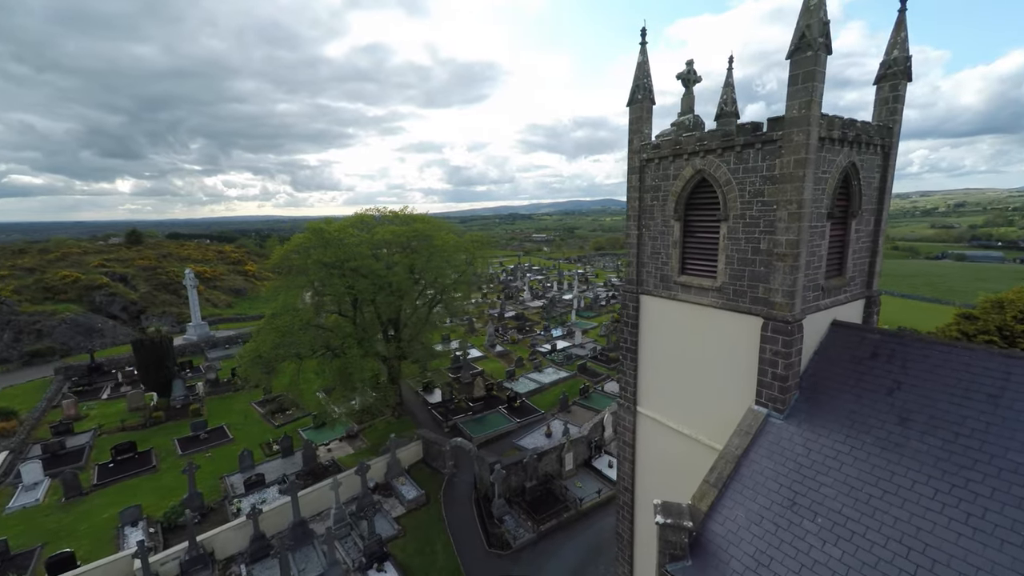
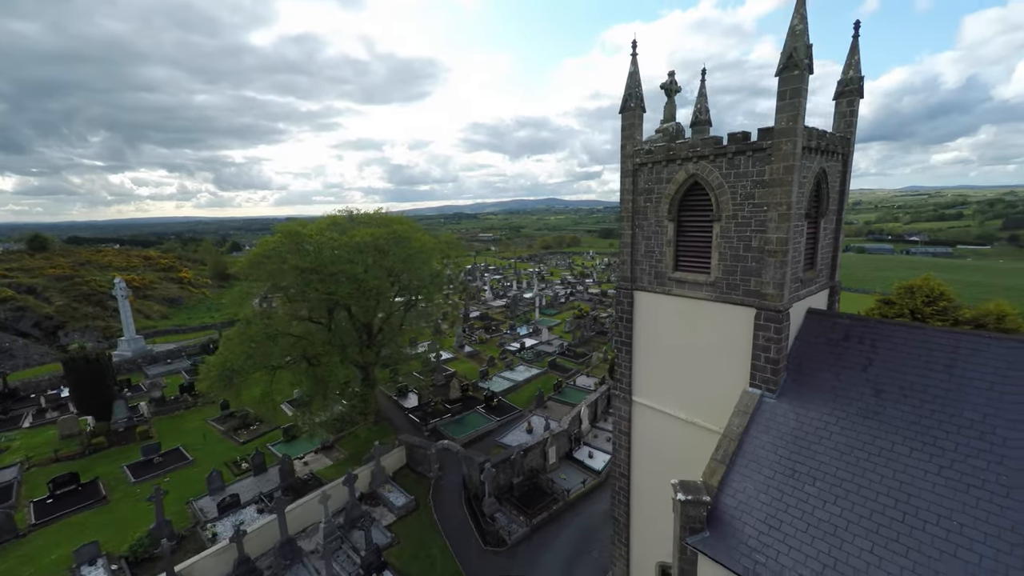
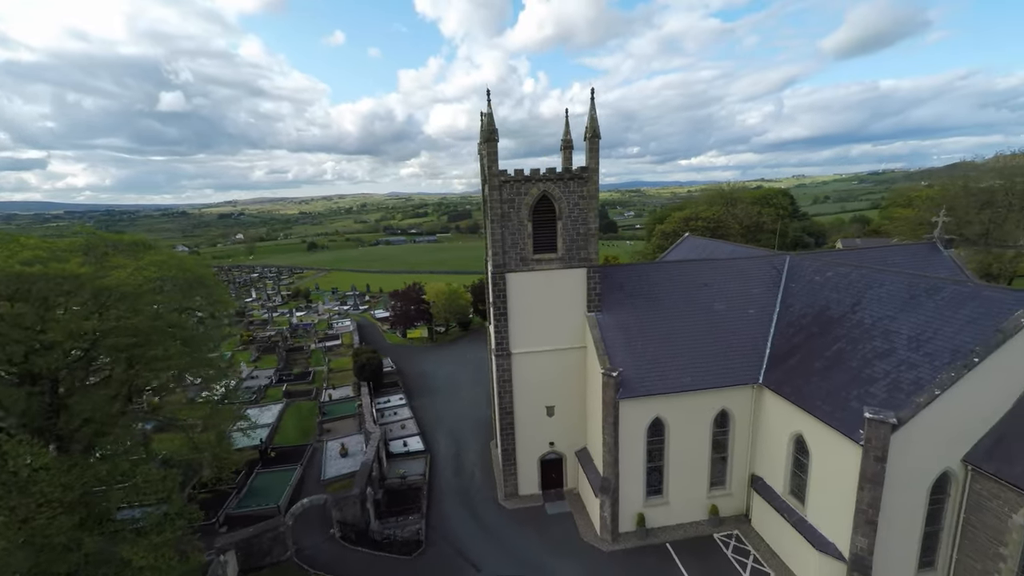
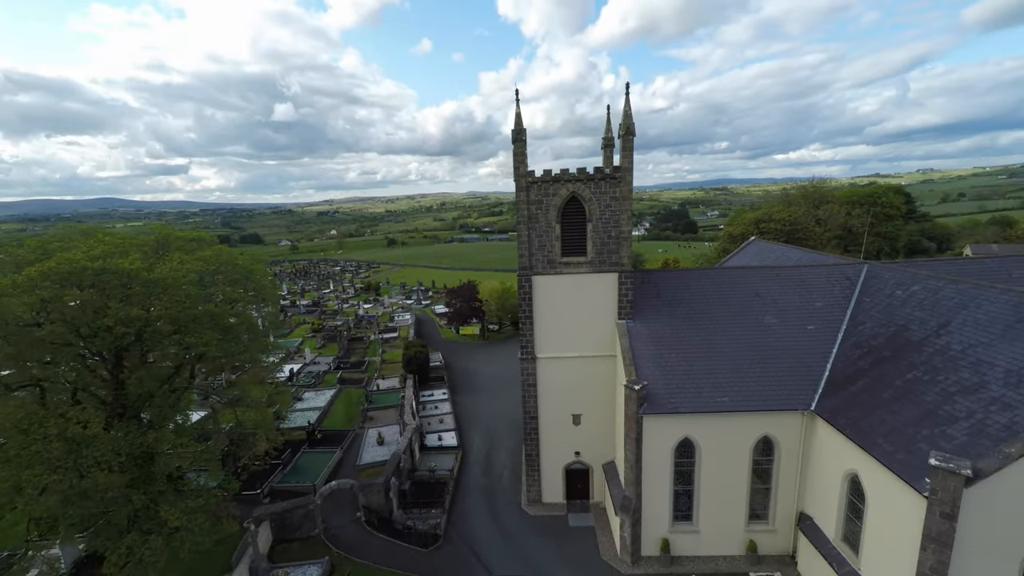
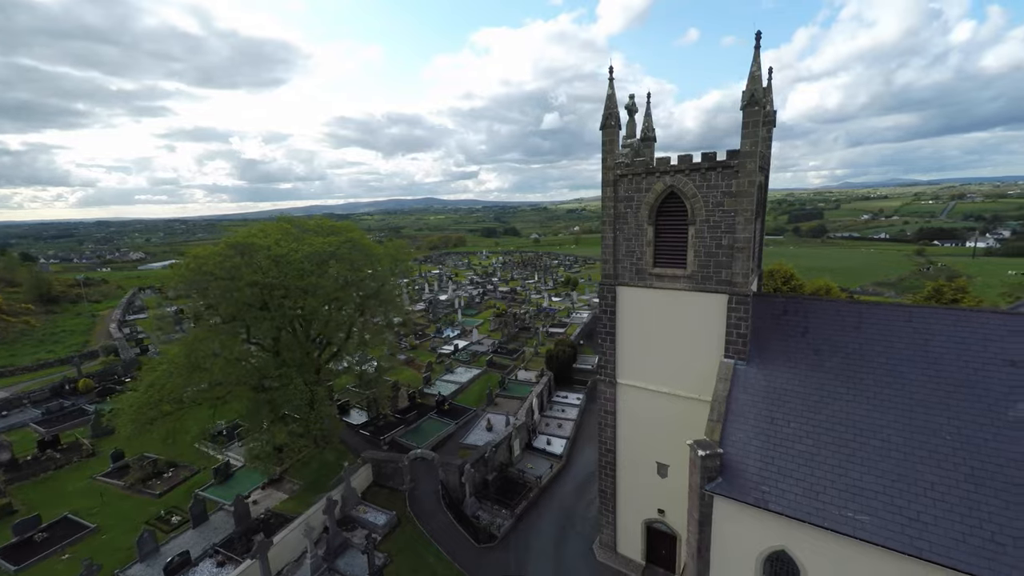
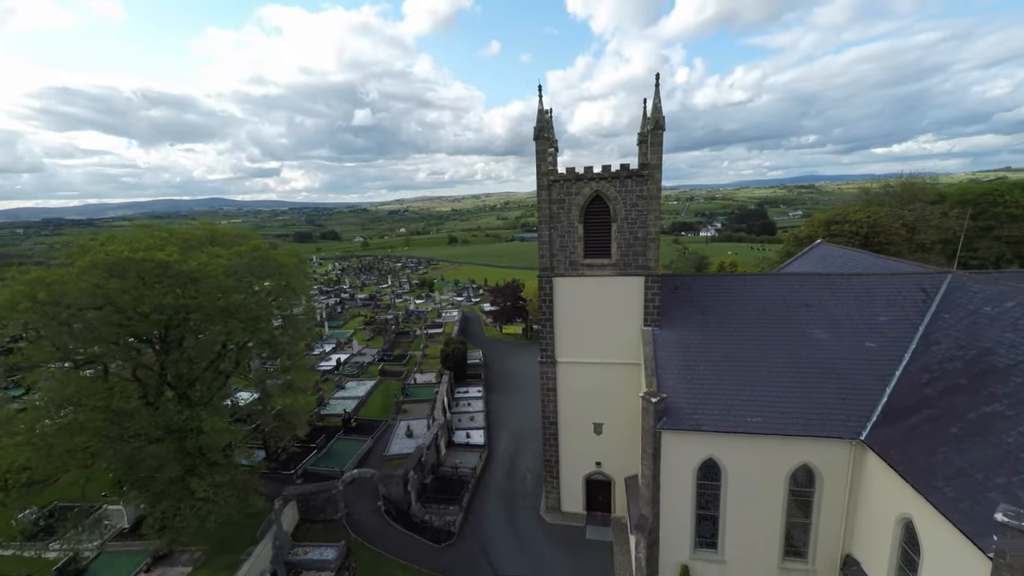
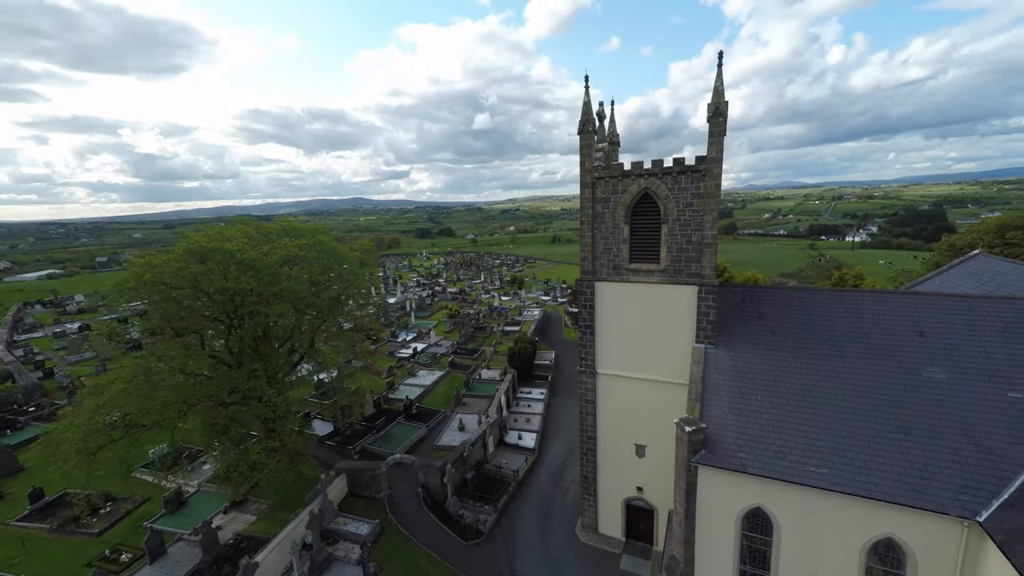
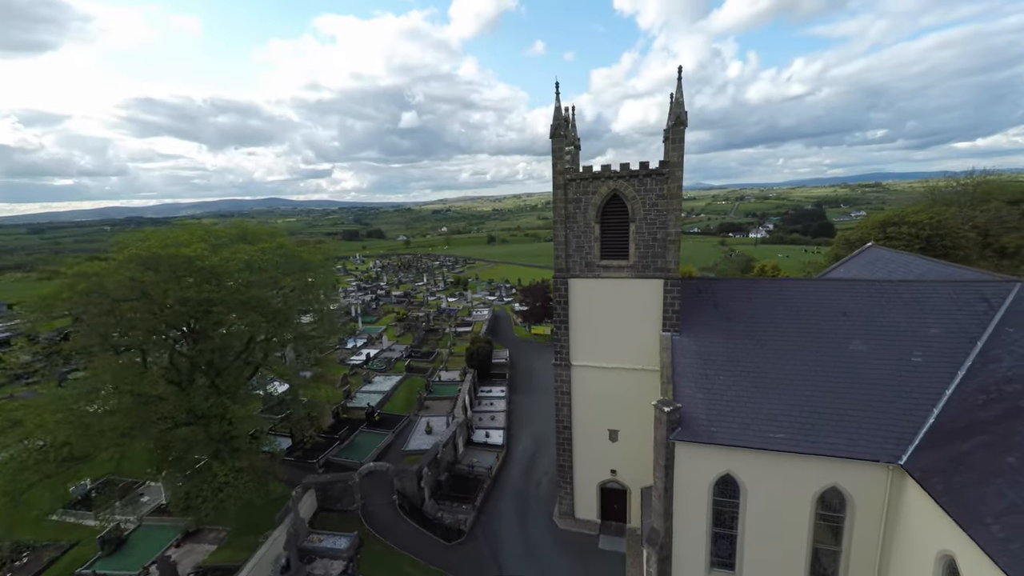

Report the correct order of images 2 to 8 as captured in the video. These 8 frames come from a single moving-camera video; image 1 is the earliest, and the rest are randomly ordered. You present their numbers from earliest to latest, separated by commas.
2, 5, 7, 8, 6, 4, 3
